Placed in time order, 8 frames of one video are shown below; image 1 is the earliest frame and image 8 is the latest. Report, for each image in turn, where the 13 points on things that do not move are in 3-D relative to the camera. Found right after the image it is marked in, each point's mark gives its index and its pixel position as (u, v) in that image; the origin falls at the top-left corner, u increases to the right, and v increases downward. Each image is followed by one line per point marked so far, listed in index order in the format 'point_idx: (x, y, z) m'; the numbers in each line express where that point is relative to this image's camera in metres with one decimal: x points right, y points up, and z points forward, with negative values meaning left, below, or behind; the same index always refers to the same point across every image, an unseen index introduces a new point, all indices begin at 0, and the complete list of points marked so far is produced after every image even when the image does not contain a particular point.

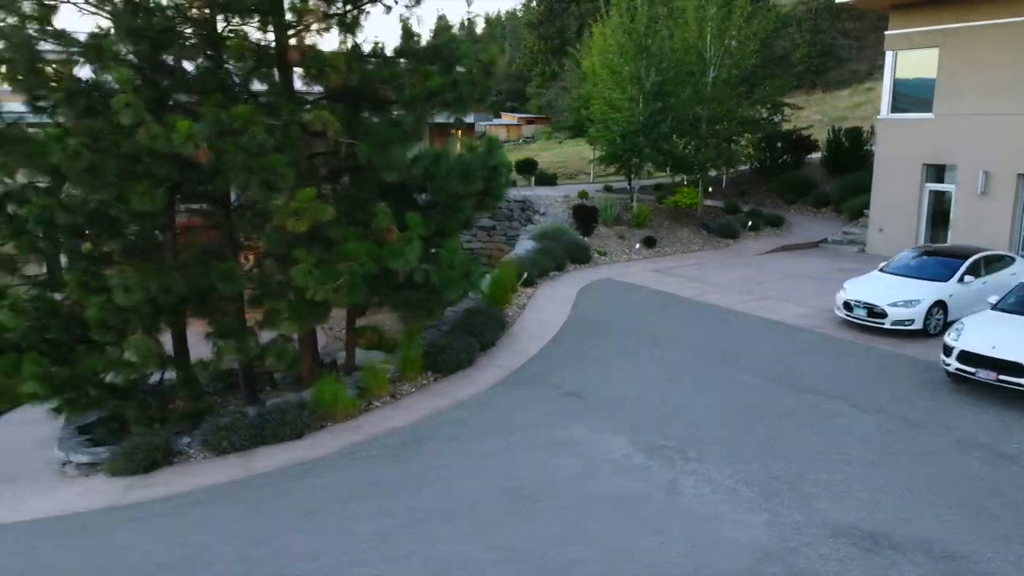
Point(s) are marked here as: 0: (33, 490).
0: (-4.7, -2.0, +11.0) m
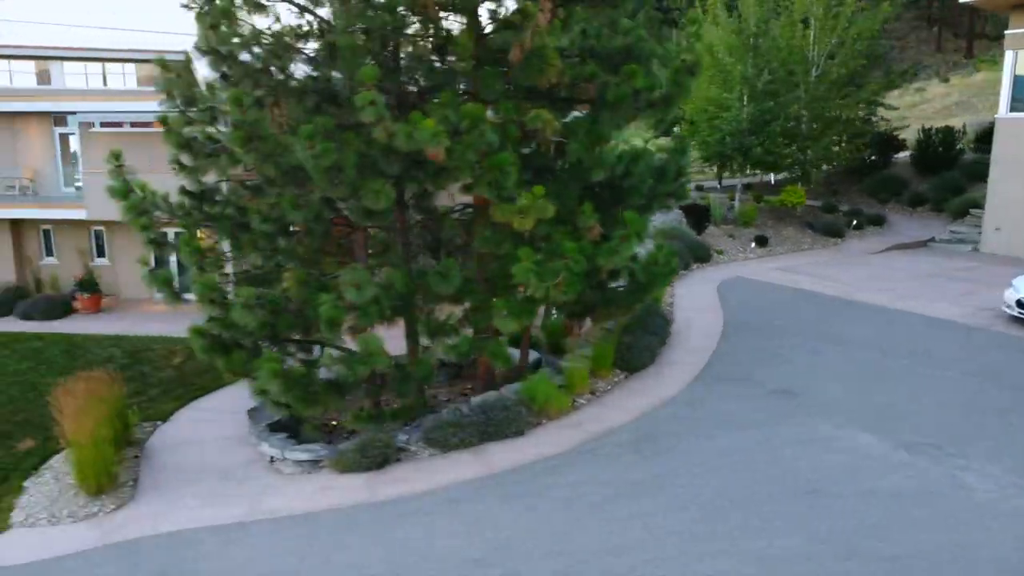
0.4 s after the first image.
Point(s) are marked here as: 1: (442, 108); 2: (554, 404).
0: (-2.5, -2.0, +11.0) m
1: (-0.7, +1.8, +11.0) m
2: (+0.5, -1.2, +11.8) m
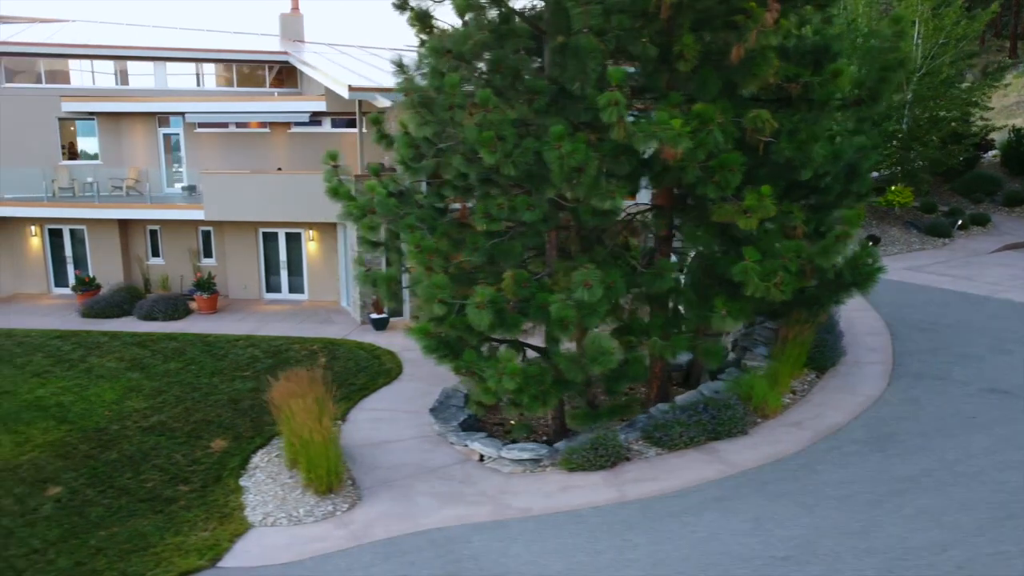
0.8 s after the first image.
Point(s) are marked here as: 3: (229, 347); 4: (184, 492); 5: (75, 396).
0: (-0.2, -2.0, +11.0) m
1: (+1.6, +1.8, +11.1) m
2: (+2.7, -1.2, +11.9) m
3: (-4.7, -1.0, +18.3) m
4: (-3.4, -2.1, +11.6) m
5: (-6.1, -1.5, +15.4) m
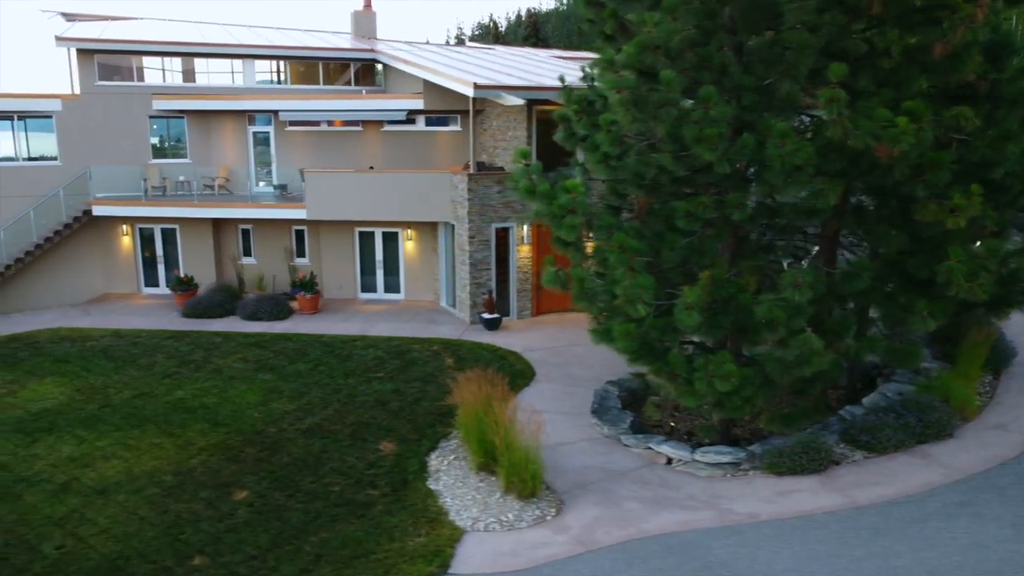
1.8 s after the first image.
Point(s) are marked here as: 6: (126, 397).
0: (+1.8, -2.0, +10.8) m
1: (+3.6, +1.8, +10.9) m
2: (+4.8, -1.2, +11.7) m
3: (-2.7, -1.0, +18.1) m
4: (-1.4, -2.1, +11.4) m
5: (-4.0, -1.5, +15.2) m
6: (-5.3, -1.5, +15.4) m
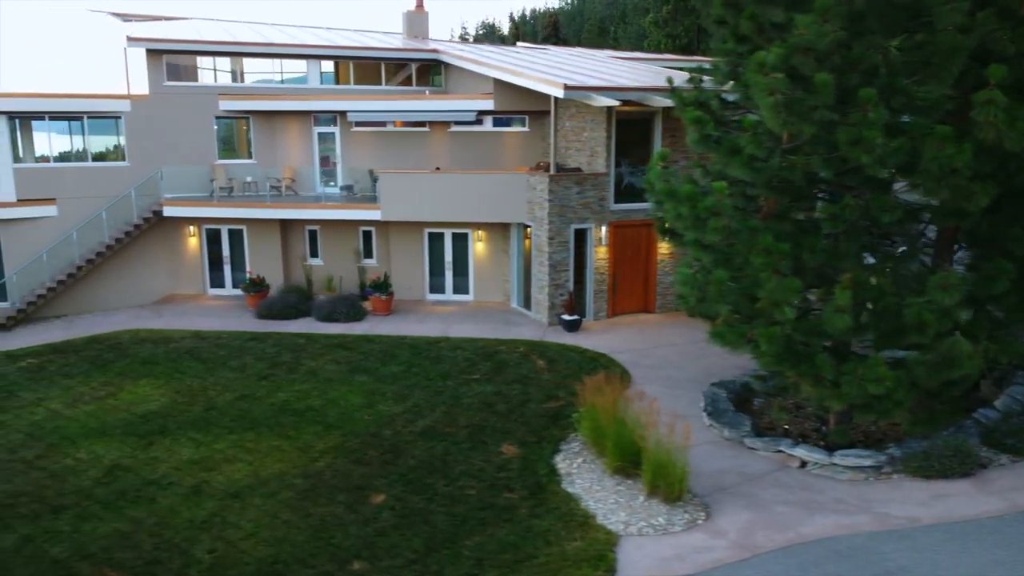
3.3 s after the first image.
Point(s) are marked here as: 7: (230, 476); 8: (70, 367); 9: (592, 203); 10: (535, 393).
0: (+3.3, -2.0, +10.8) m
1: (+5.0, +1.8, +10.8) m
2: (+6.2, -1.3, +11.7) m
3: (-1.2, -1.0, +18.1) m
4: (+0.1, -2.1, +11.3) m
5: (-2.6, -1.5, +15.2) m
6: (-3.9, -1.5, +15.3) m
7: (-3.1, -2.1, +12.3) m
8: (-6.9, -1.2, +17.5) m
9: (+1.4, +1.5, +20.0) m
10: (+0.3, -1.5, +15.5) m
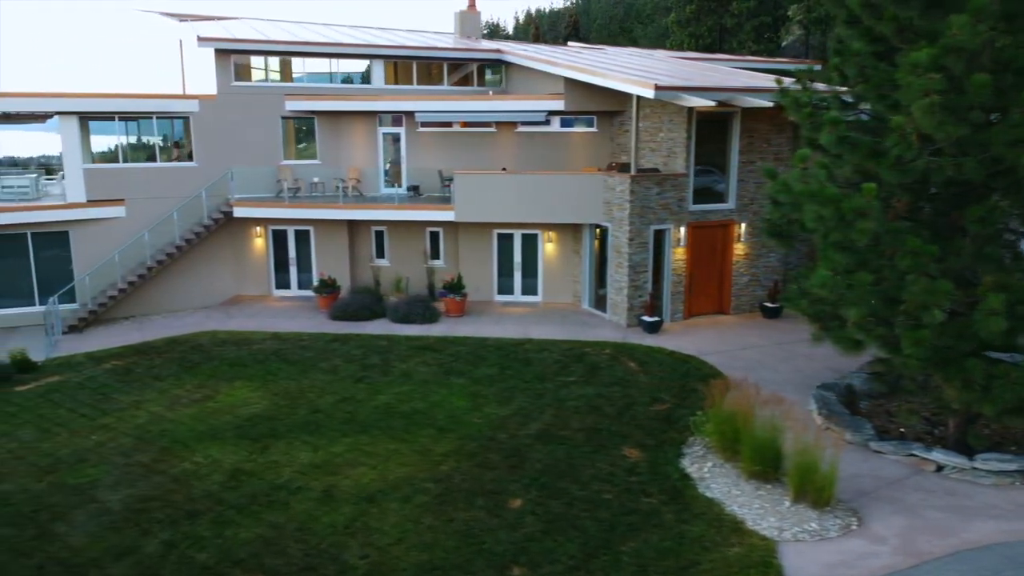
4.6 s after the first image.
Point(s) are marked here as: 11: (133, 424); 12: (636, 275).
0: (+4.7, -2.0, +10.7) m
1: (+6.5, +1.7, +10.7) m
2: (+7.6, -1.3, +11.6) m
3: (+0.2, -1.0, +18.0) m
4: (+1.5, -2.2, +11.2) m
5: (-1.2, -1.6, +15.1) m
6: (-2.5, -1.5, +15.2) m
7: (-1.7, -2.1, +12.2) m
8: (-5.5, -1.3, +17.3) m
9: (+2.8, +1.5, +19.9) m
10: (+1.7, -1.5, +15.4) m
11: (-5.0, -1.8, +14.5) m
12: (+2.2, +0.2, +19.9) m
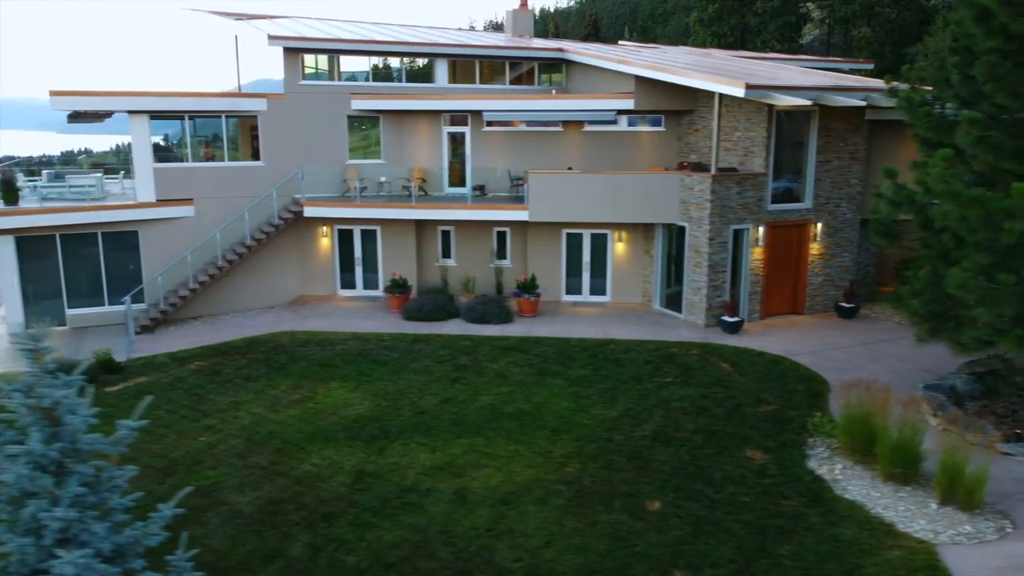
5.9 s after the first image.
0: (+6.1, -2.0, +10.6) m
1: (+7.9, +1.7, +10.6) m
2: (+9.0, -1.3, +11.5) m
3: (+1.6, -1.0, +17.9) m
4: (+2.9, -2.2, +11.1) m
5: (+0.2, -1.6, +15.0) m
6: (-1.1, -1.5, +15.1) m
7: (-0.3, -2.1, +12.1) m
8: (-4.1, -1.3, +17.2) m
9: (+4.2, +1.5, +19.8) m
10: (+3.1, -1.5, +15.3) m
11: (-3.6, -1.8, +14.4) m
12: (+3.6, +0.2, +19.8) m
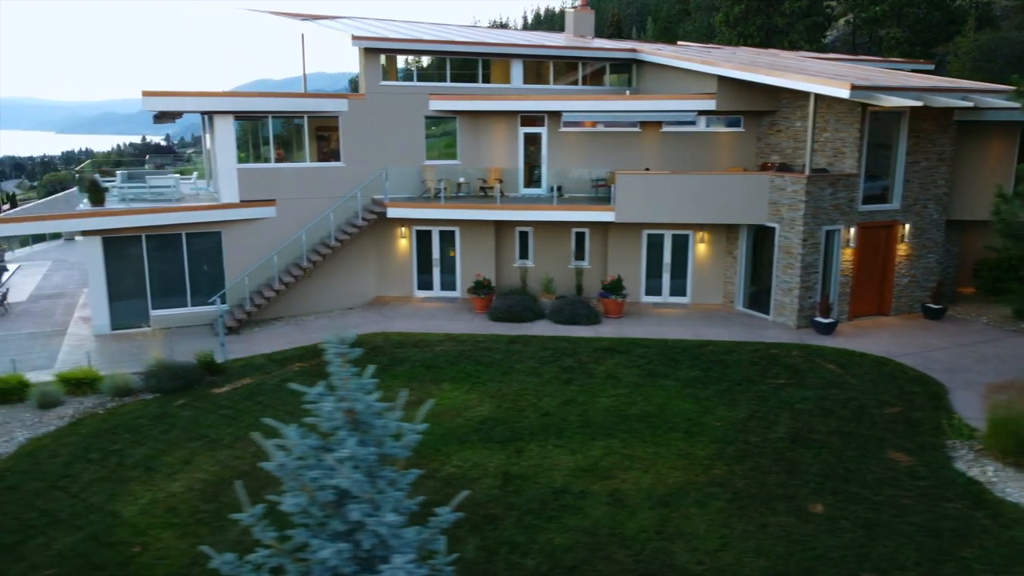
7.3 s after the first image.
0: (+7.7, -2.1, +10.6) m
1: (+9.5, +1.7, +10.6) m
2: (+10.7, -1.3, +11.4) m
3: (+3.2, -1.0, +17.9) m
4: (+4.5, -2.2, +11.1) m
5: (+1.8, -1.6, +15.0) m
6: (+0.6, -1.6, +15.1) m
7: (+1.3, -2.1, +12.0) m
8: (-2.5, -1.3, +17.2) m
9: (+5.9, +1.5, +19.8) m
10: (+4.8, -1.5, +15.2) m
11: (-1.9, -1.8, +14.4) m
12: (+5.2, +0.2, +19.7) m
